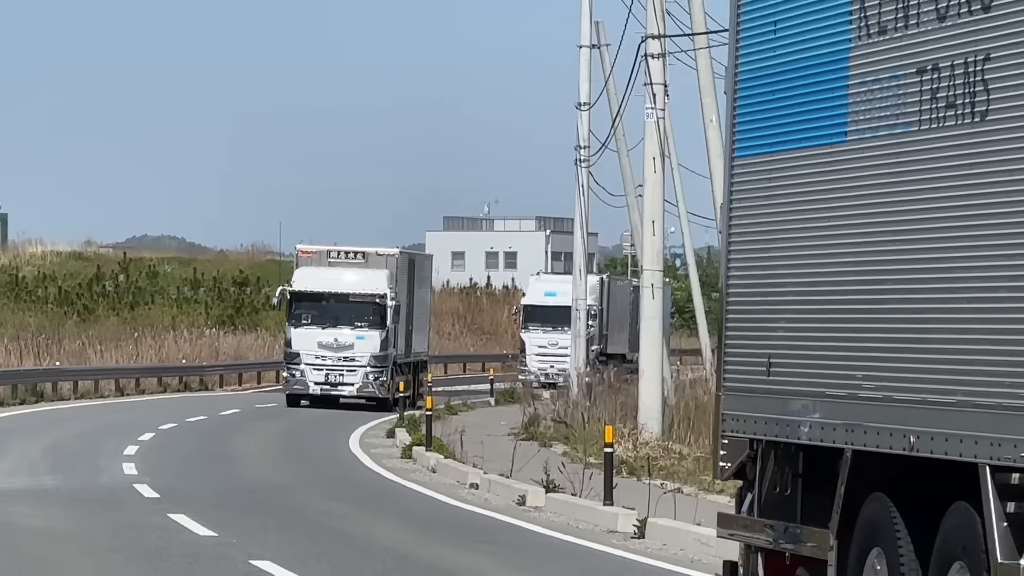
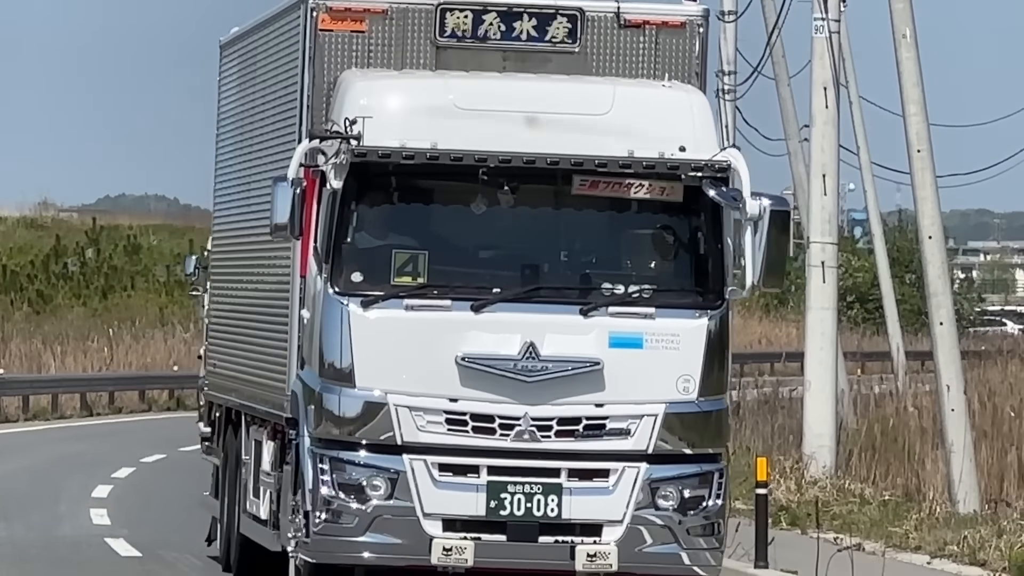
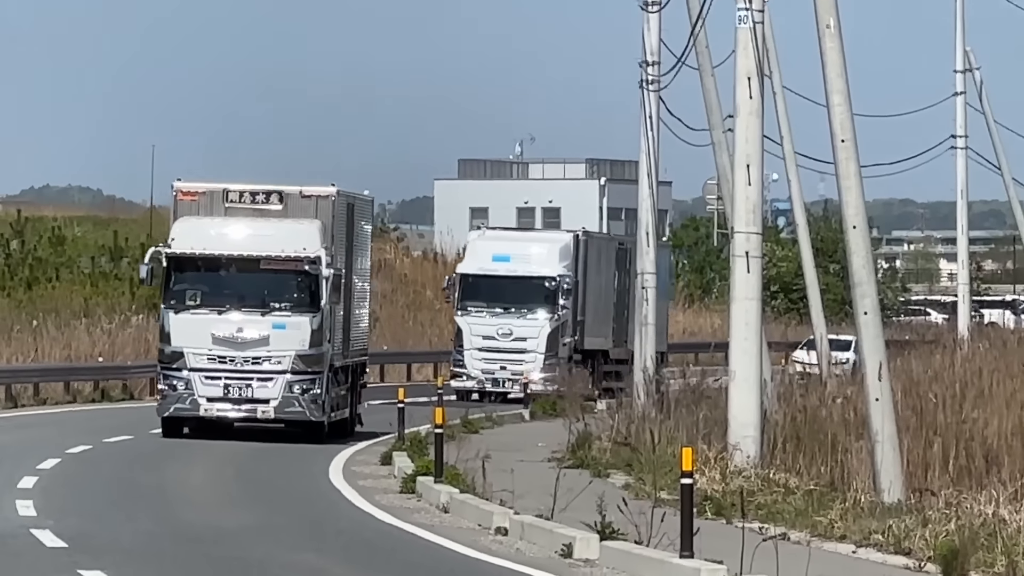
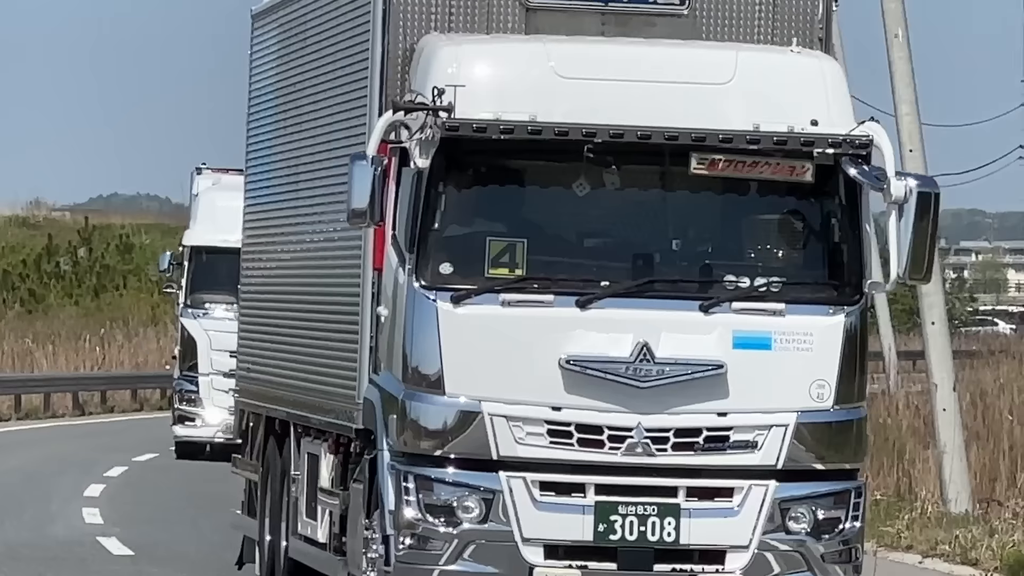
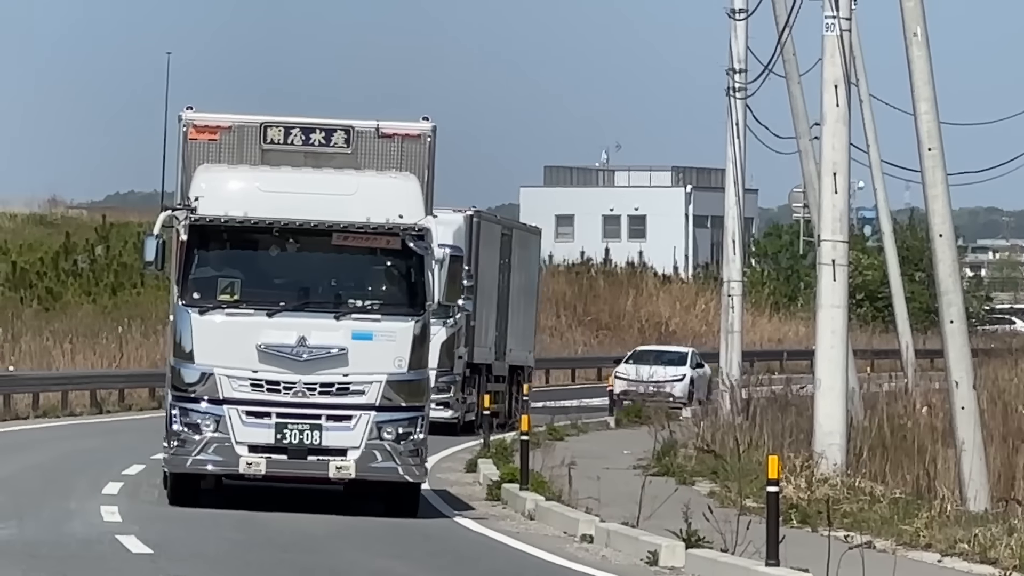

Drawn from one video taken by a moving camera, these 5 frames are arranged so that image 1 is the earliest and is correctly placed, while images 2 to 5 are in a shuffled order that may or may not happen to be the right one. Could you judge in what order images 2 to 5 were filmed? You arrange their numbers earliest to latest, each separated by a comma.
3, 5, 2, 4
